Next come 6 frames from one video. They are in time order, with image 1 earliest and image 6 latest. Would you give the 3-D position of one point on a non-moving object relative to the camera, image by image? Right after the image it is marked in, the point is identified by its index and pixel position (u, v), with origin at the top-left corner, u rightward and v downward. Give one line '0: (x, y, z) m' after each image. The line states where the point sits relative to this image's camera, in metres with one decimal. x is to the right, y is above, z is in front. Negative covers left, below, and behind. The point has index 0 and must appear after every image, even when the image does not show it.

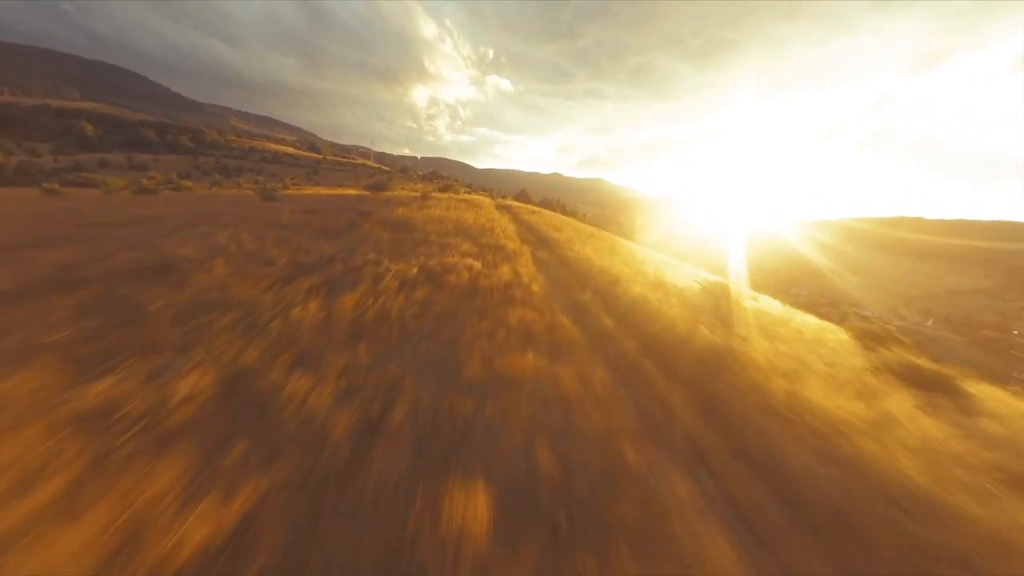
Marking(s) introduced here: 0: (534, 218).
0: (+1.1, +3.5, +16.3) m
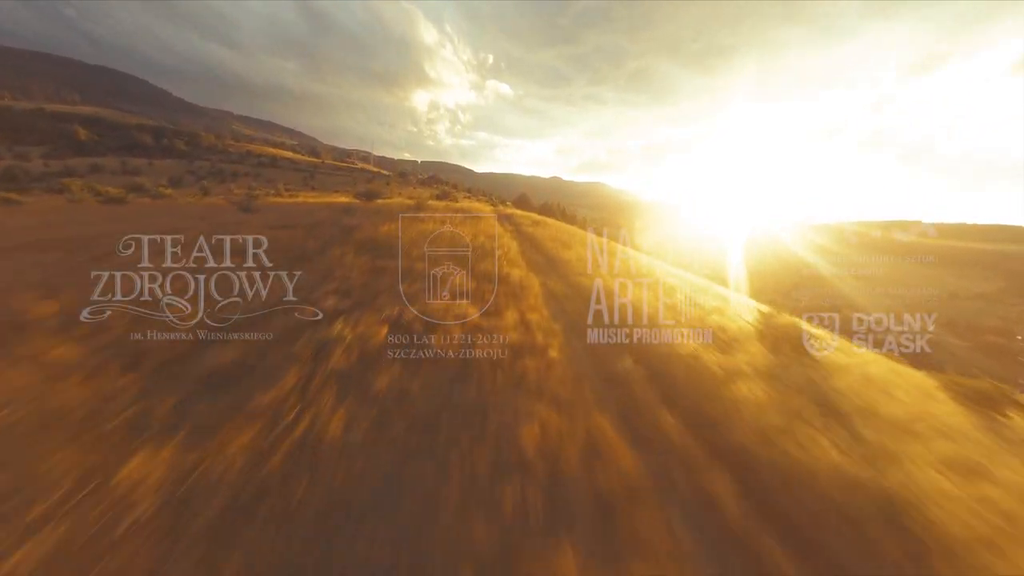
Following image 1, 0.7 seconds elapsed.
0: (+1.1, +3.0, +15.6) m
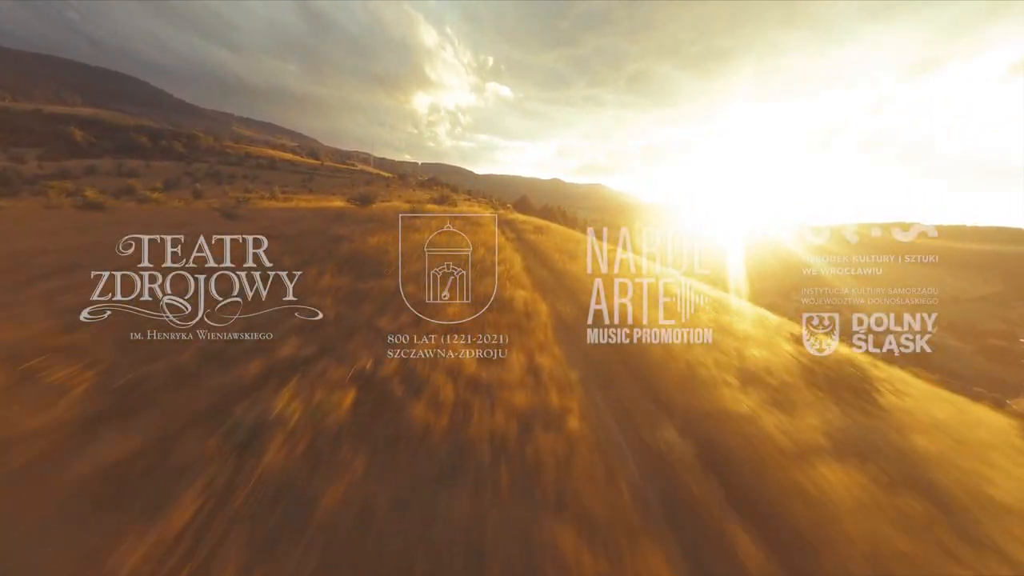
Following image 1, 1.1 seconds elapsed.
0: (+1.2, +2.7, +15.3) m
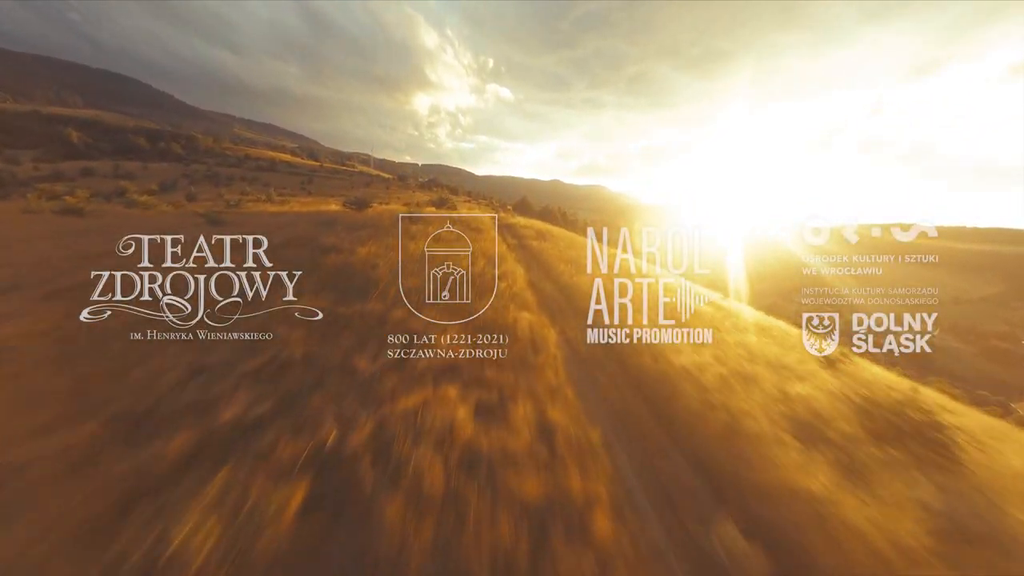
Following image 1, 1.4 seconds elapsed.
0: (+1.8, +2.5, +16.7) m
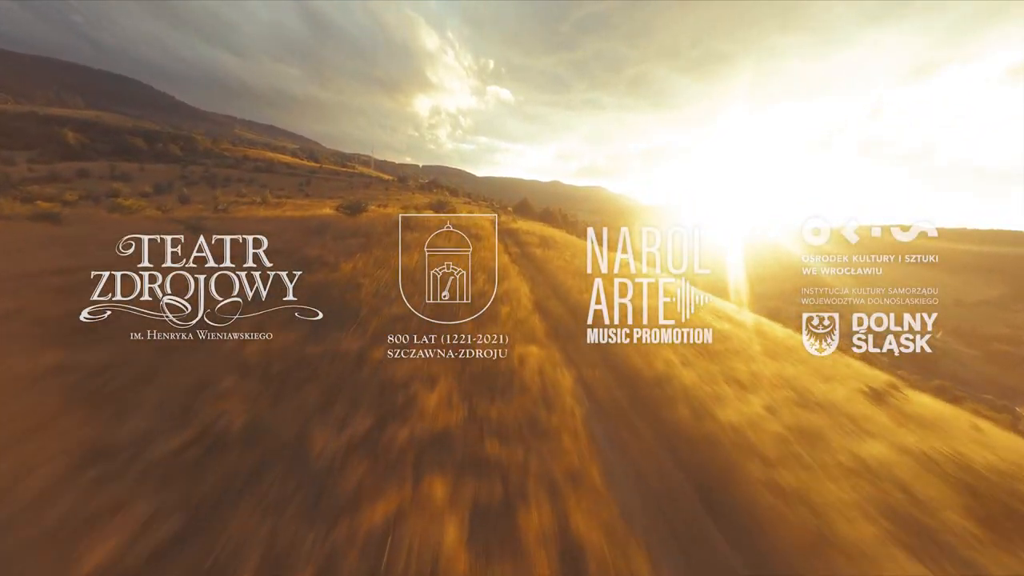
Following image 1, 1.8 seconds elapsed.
0: (+2.0, +1.8, +15.8) m
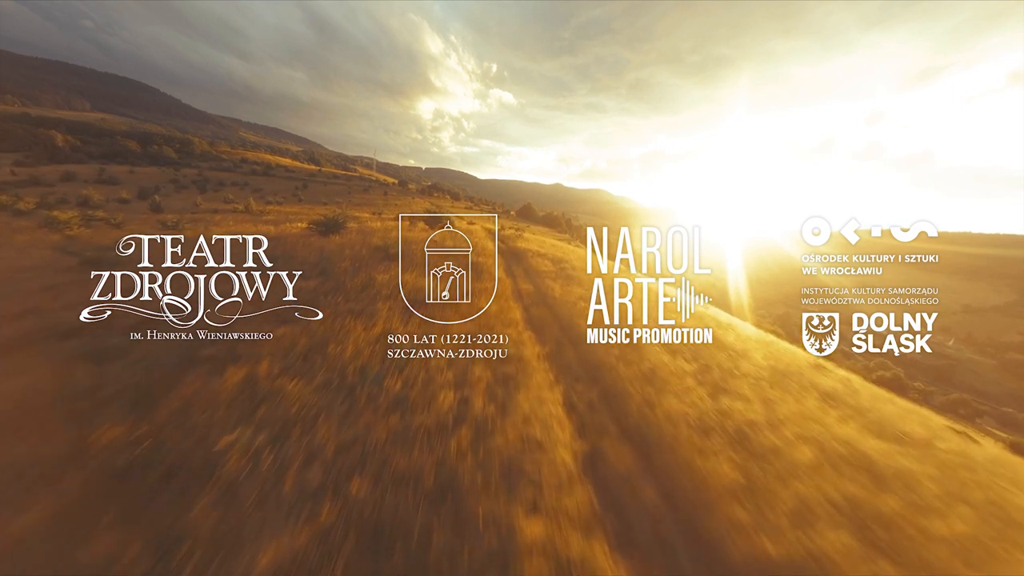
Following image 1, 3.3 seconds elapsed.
0: (+1.9, +1.9, +15.5) m
